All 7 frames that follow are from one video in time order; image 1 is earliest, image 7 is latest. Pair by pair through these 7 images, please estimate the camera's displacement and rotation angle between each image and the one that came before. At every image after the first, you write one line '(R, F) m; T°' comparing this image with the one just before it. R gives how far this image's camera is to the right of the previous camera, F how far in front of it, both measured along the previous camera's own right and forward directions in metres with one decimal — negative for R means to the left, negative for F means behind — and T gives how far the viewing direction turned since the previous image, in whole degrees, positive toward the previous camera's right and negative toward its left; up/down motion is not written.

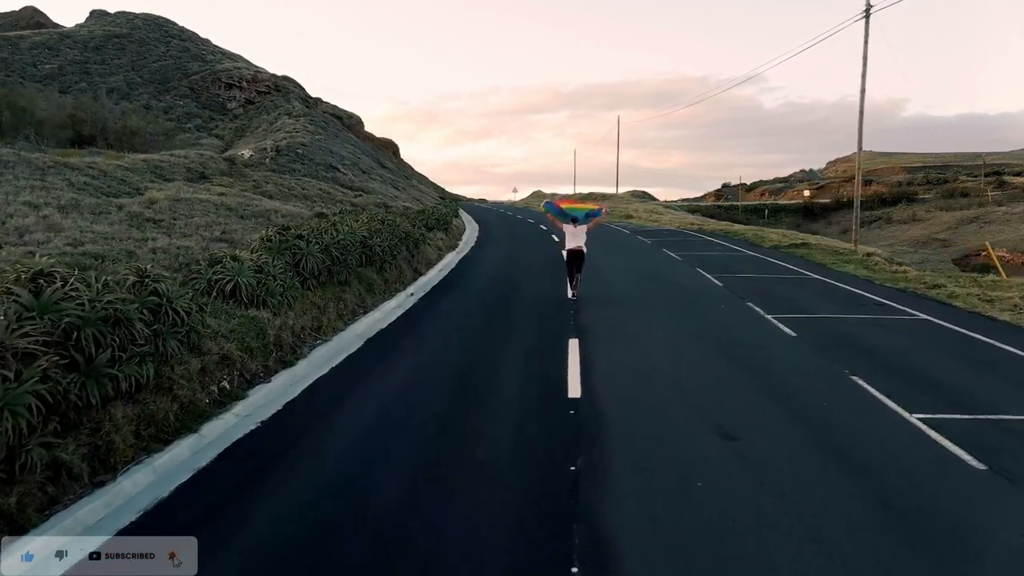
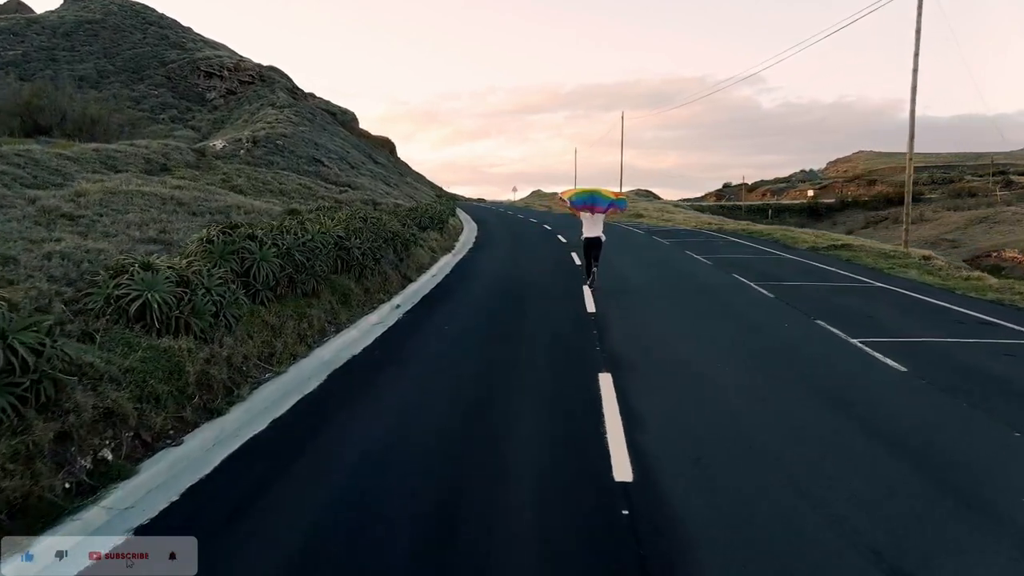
(-0.1, +2.0) m; 0°
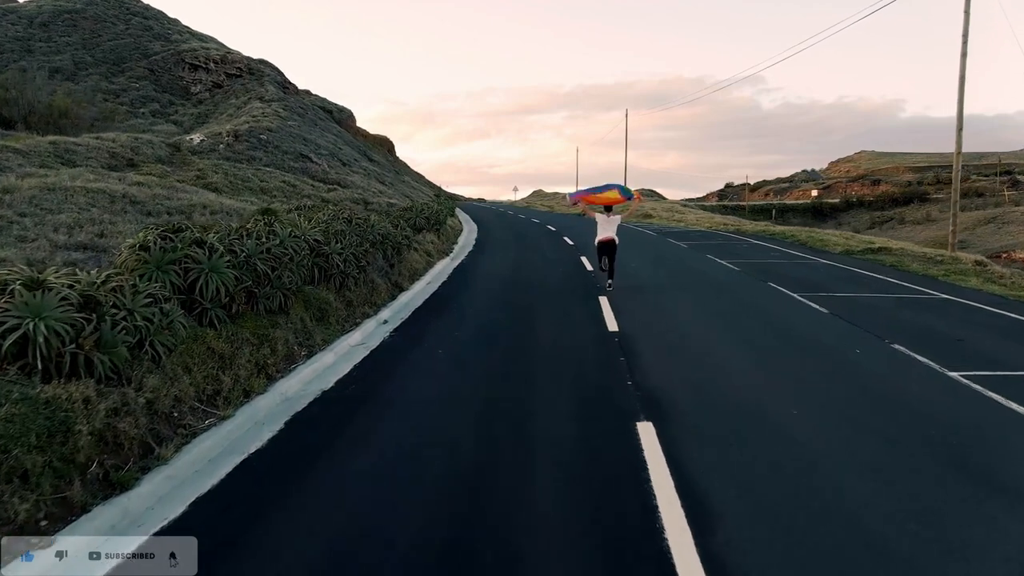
(-0.1, +1.4) m; 0°
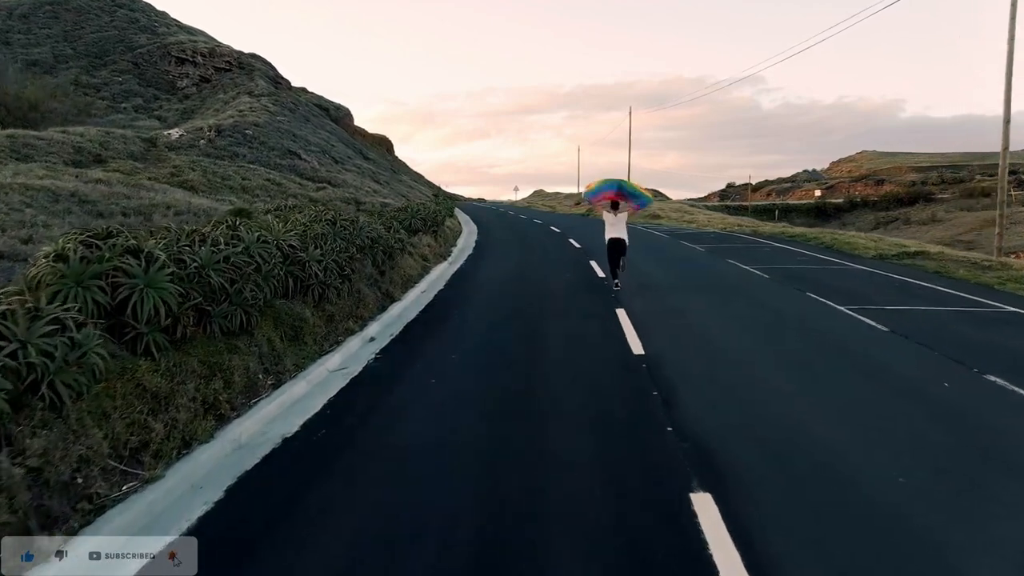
(-0.1, +1.2) m; 0°
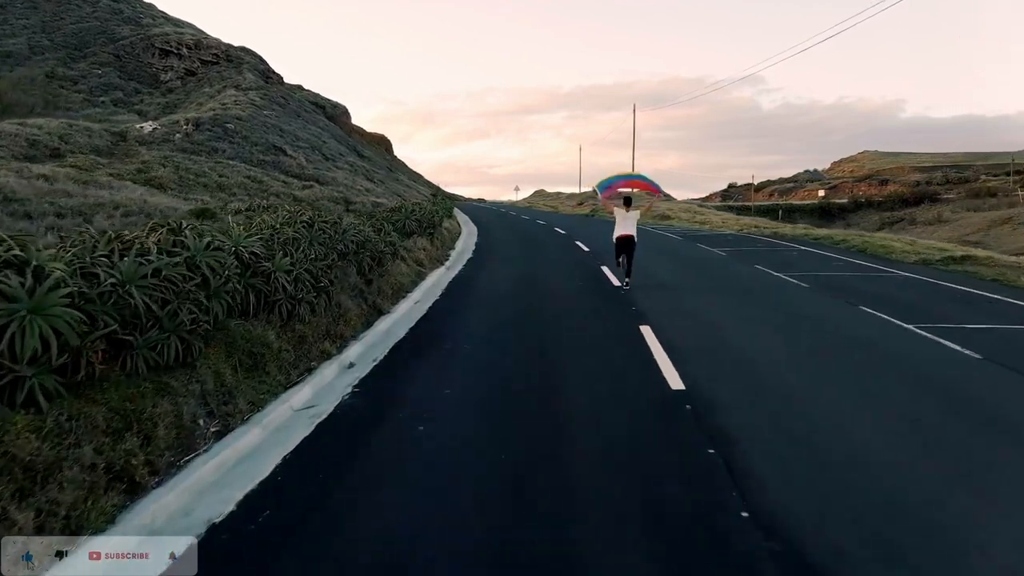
(-0.1, +1.3) m; 0°
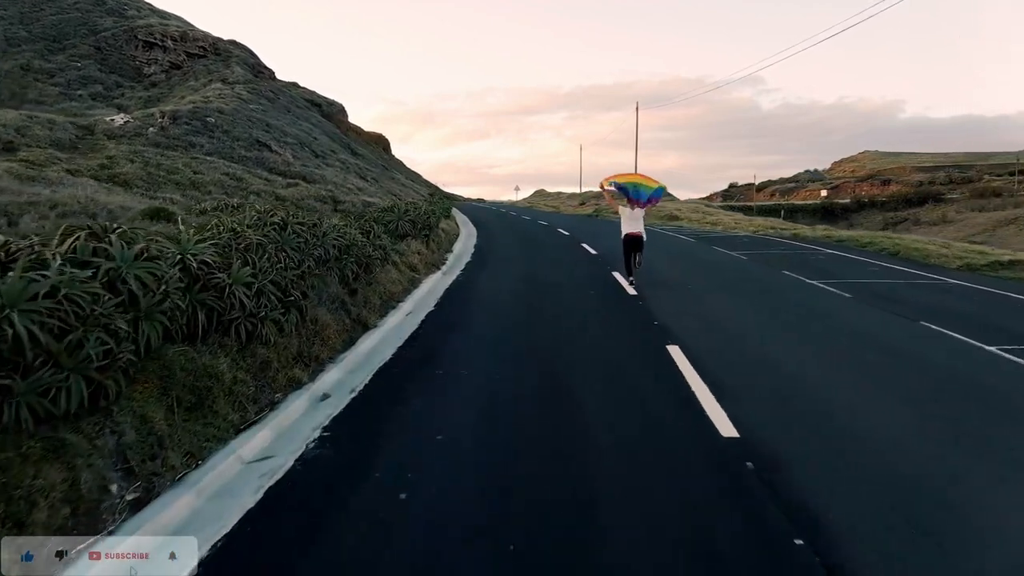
(-0.1, +1.1) m; 0°
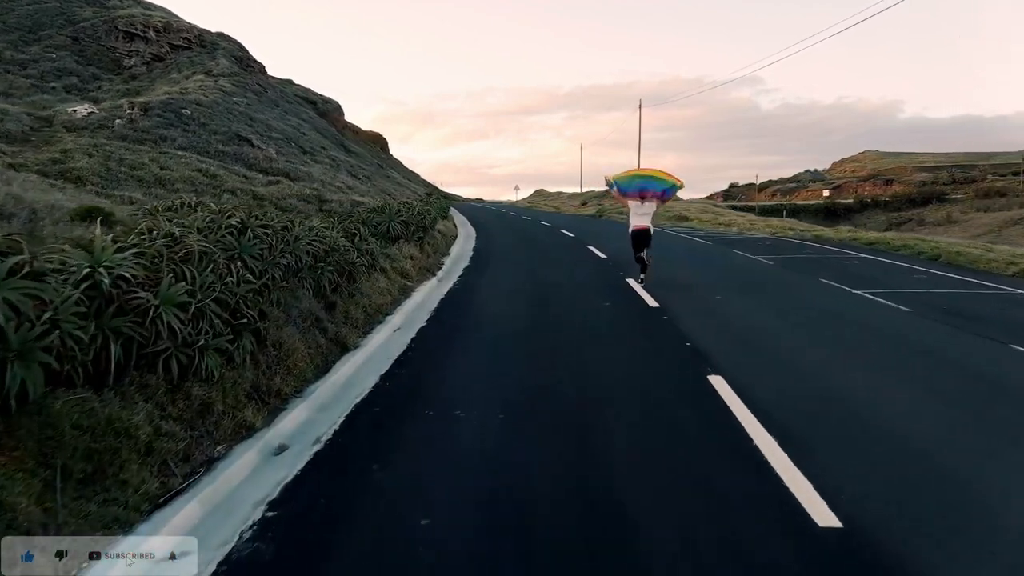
(-0.1, +1.2) m; 0°
